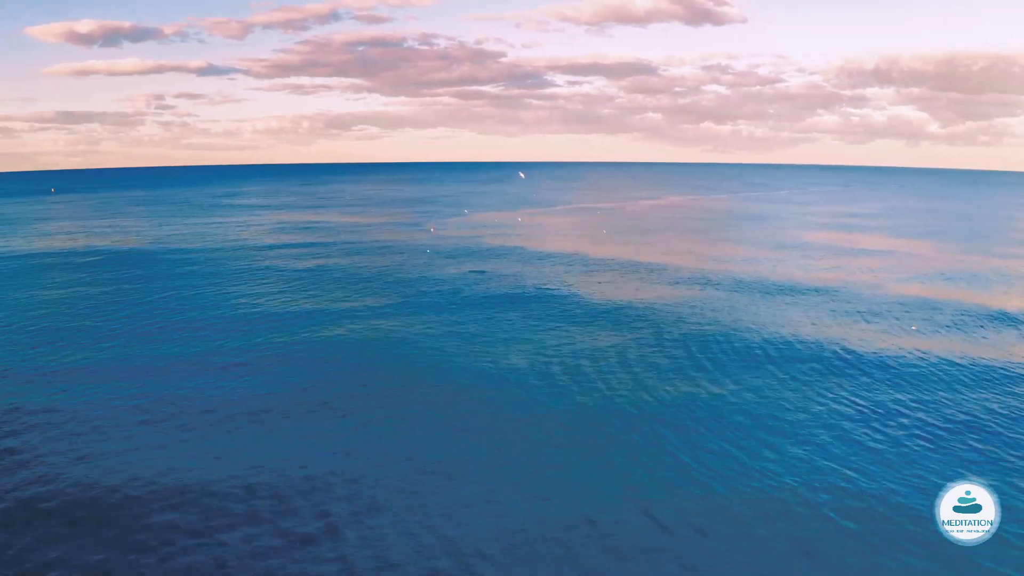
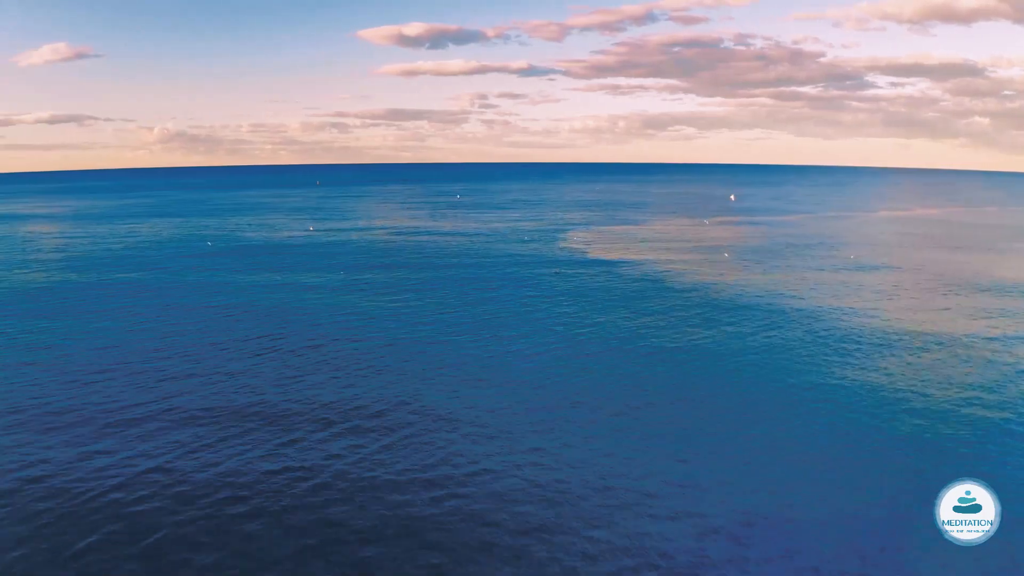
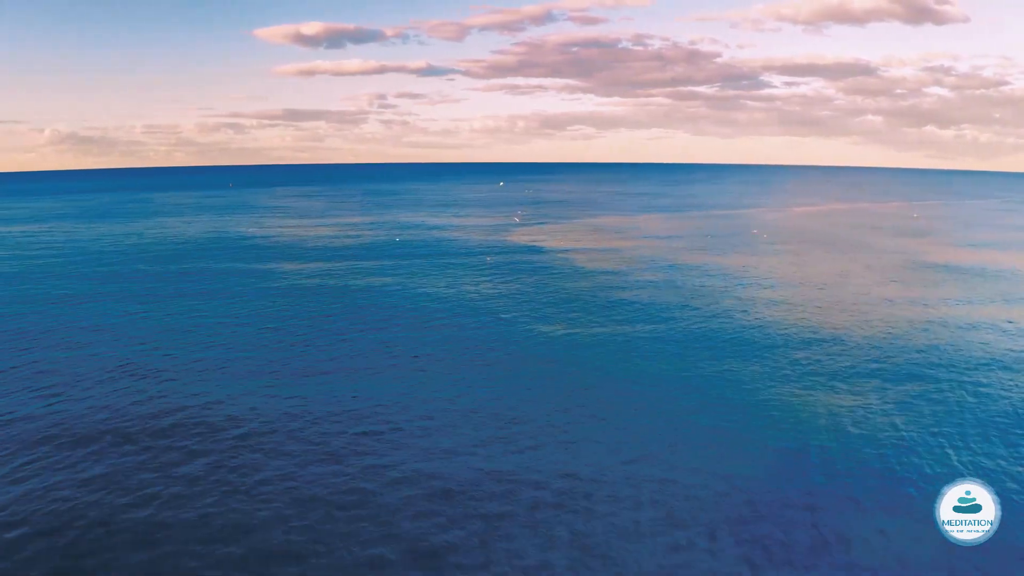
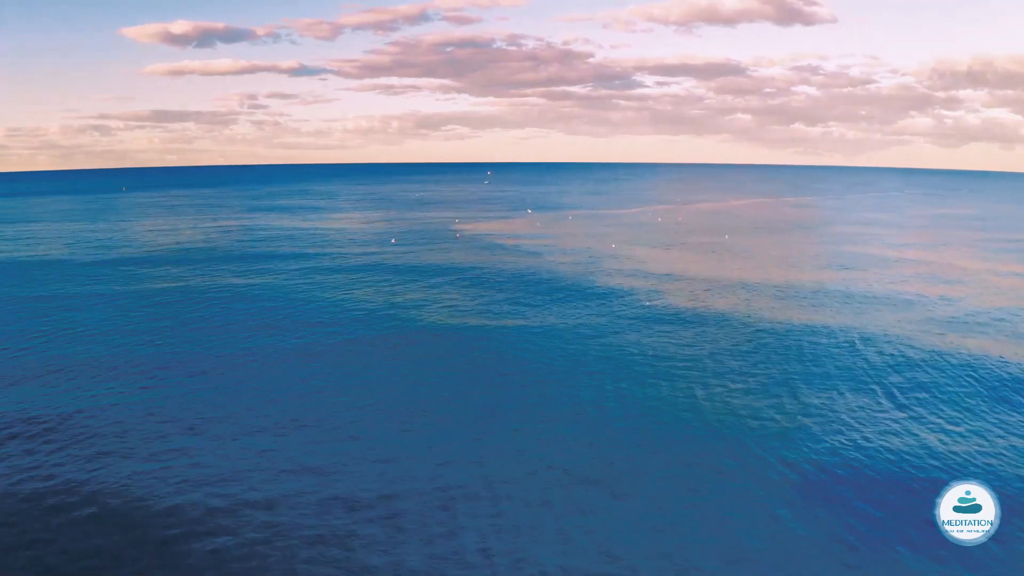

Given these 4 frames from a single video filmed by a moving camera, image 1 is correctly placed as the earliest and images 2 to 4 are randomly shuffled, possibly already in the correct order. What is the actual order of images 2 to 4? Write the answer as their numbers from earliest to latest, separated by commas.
4, 3, 2
